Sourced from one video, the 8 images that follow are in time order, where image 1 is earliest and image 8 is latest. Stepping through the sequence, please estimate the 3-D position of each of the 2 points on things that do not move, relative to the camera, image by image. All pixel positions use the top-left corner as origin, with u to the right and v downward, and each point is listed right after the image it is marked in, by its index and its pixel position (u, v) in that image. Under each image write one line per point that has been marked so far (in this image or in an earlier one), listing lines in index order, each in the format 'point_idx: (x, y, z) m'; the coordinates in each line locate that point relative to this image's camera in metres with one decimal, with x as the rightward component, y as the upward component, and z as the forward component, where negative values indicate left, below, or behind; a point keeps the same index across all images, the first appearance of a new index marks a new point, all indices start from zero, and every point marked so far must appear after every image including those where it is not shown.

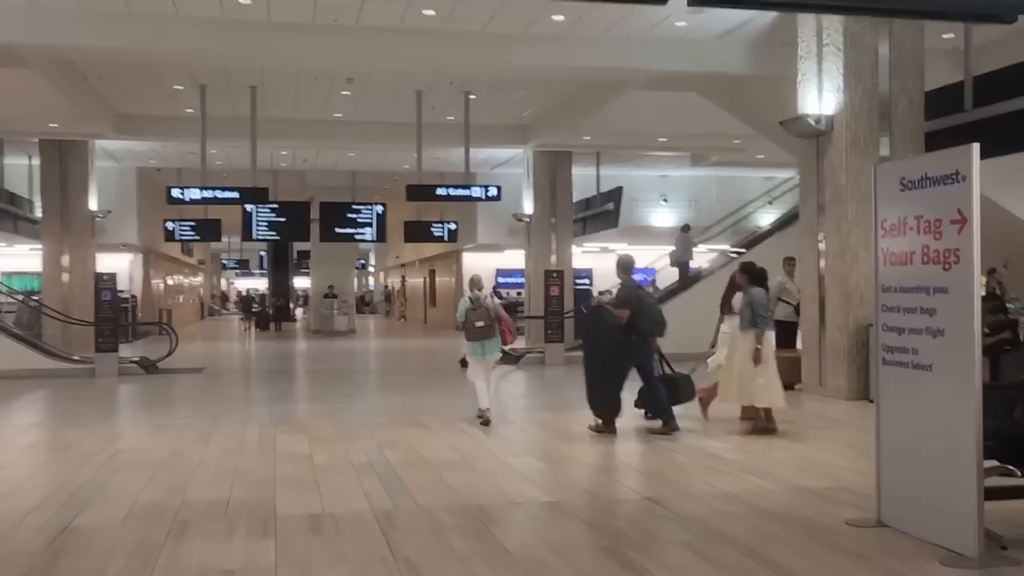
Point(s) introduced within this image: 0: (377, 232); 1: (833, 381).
0: (-2.6, +1.0, +19.2) m
1: (+2.8, -0.8, +8.8) m
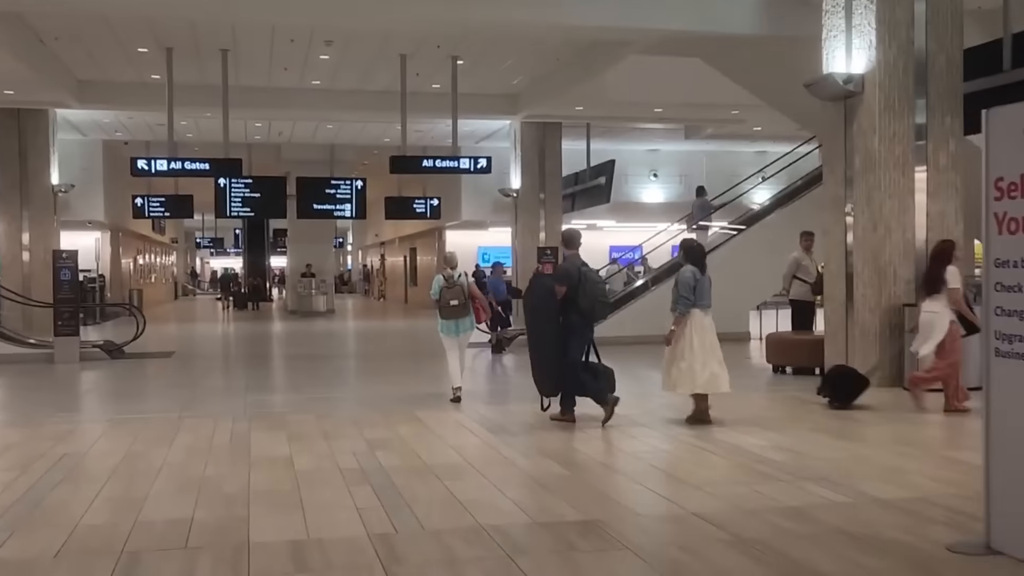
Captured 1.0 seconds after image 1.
0: (-2.8, +1.4, +18.3) m
1: (+2.8, -0.6, +8.1) m
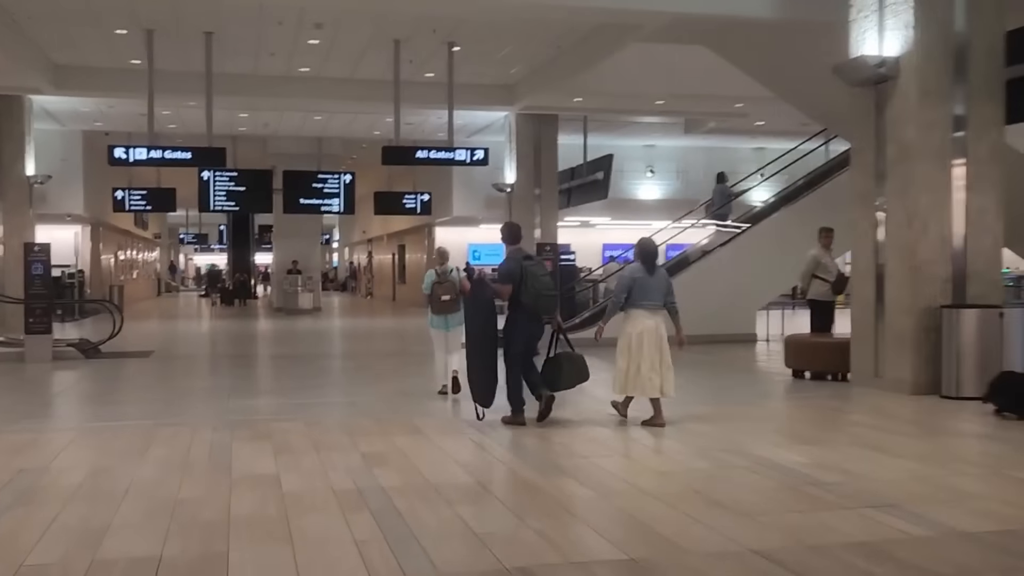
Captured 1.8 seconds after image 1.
0: (-2.9, +1.5, +17.7) m
1: (+2.8, -0.6, +7.5) m
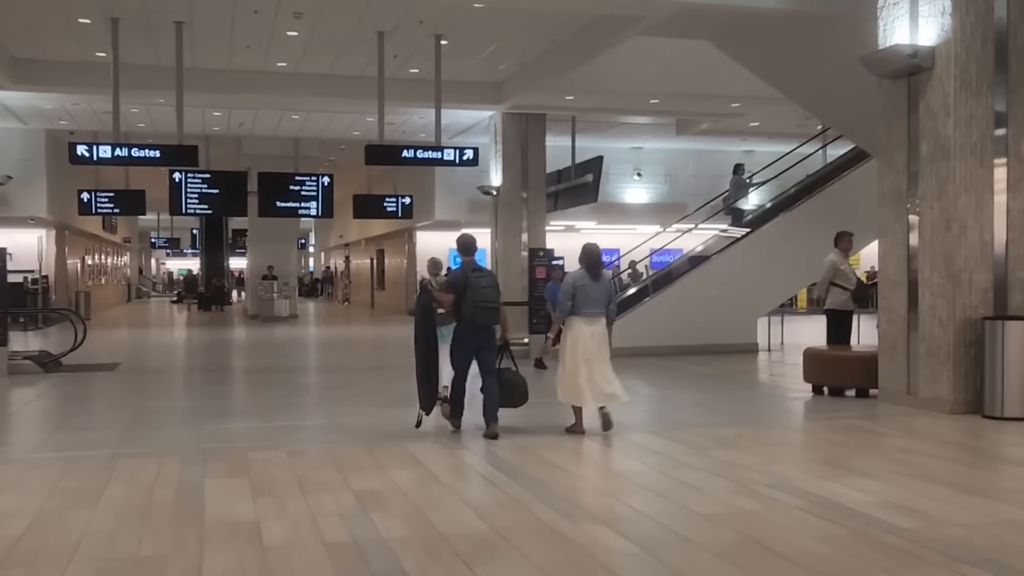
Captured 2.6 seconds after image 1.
0: (-3.2, +1.4, +16.9) m
1: (+2.9, -0.7, +6.9) m
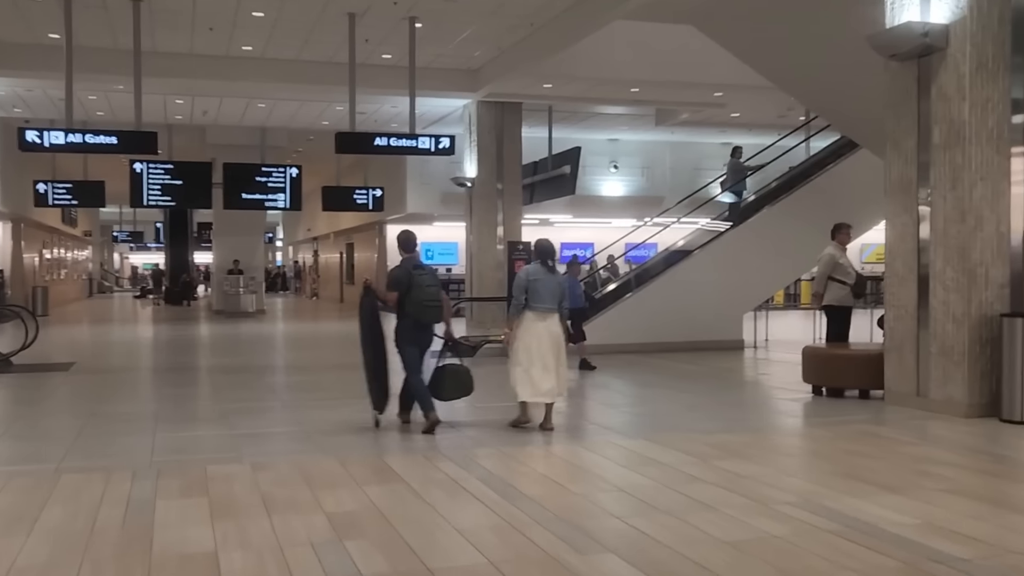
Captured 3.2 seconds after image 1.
0: (-3.6, +1.4, +16.3) m
1: (+2.8, -0.7, +6.5) m
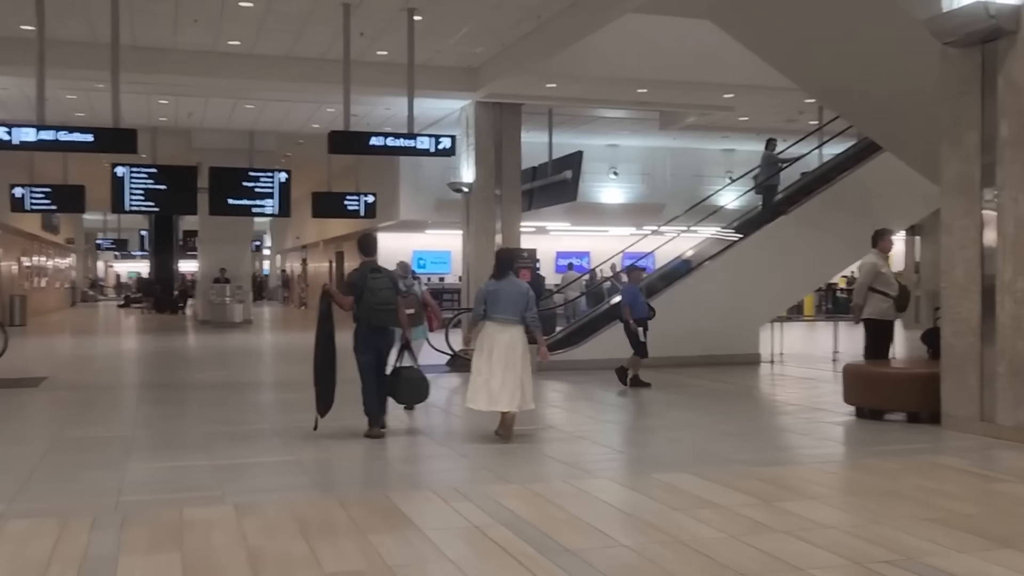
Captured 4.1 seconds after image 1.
0: (-3.6, +1.3, +15.5) m
1: (+2.9, -0.7, +5.8) m
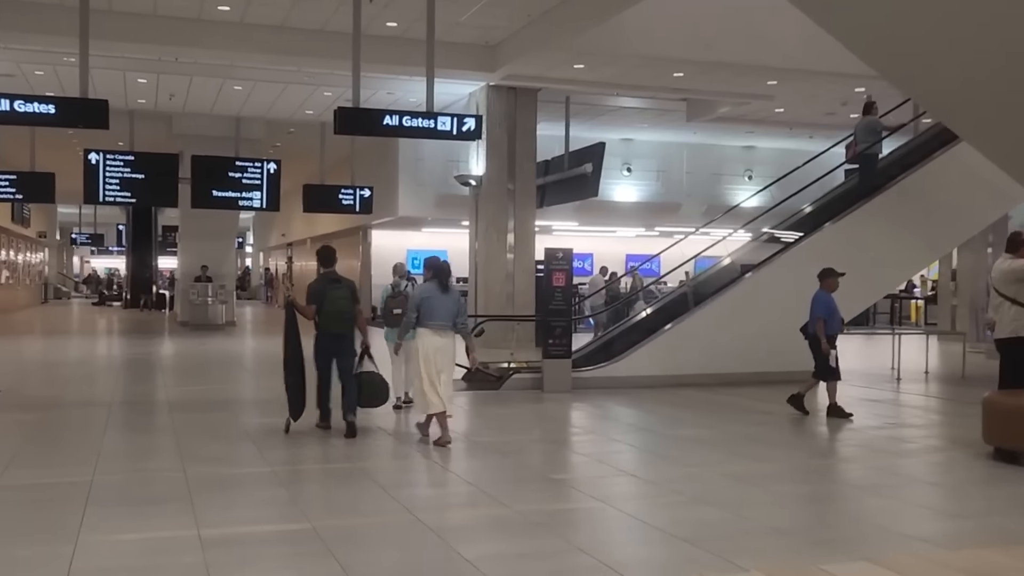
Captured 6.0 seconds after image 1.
0: (-3.4, +1.3, +14.1) m
1: (+3.2, -0.8, +4.4) m
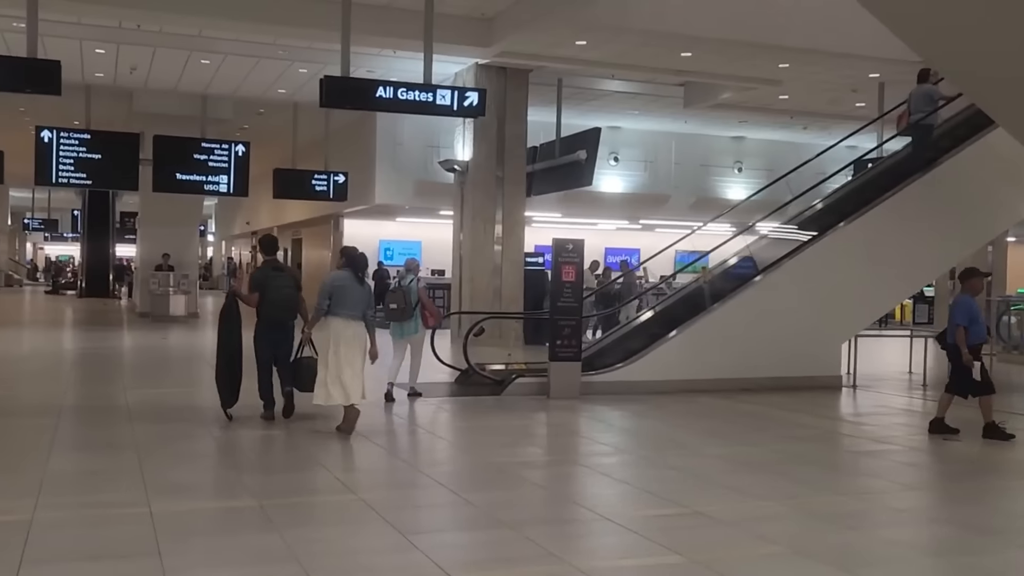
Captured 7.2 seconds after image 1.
0: (-3.5, +1.4, +13.0) m
1: (+3.4, -0.8, +3.6) m
